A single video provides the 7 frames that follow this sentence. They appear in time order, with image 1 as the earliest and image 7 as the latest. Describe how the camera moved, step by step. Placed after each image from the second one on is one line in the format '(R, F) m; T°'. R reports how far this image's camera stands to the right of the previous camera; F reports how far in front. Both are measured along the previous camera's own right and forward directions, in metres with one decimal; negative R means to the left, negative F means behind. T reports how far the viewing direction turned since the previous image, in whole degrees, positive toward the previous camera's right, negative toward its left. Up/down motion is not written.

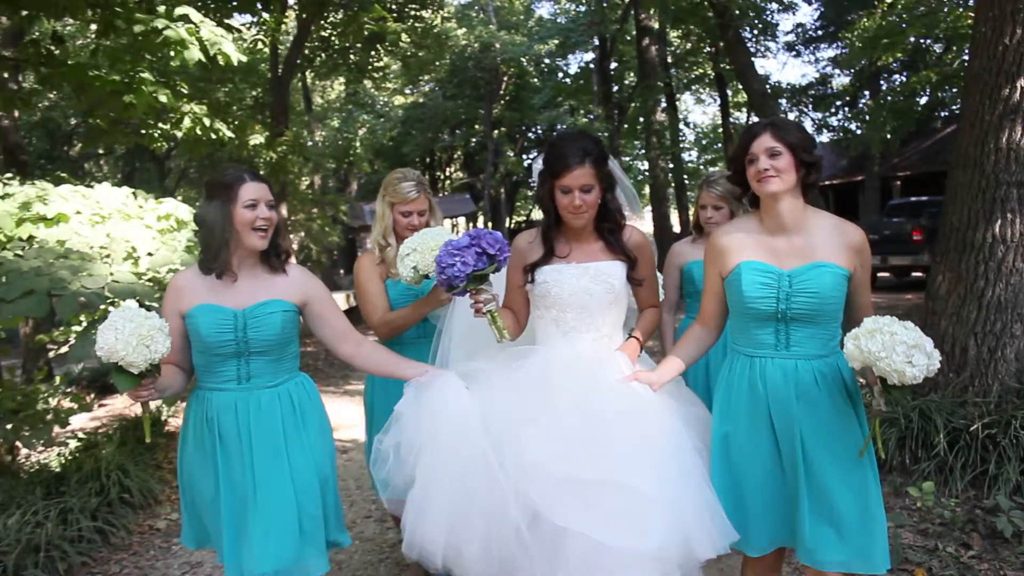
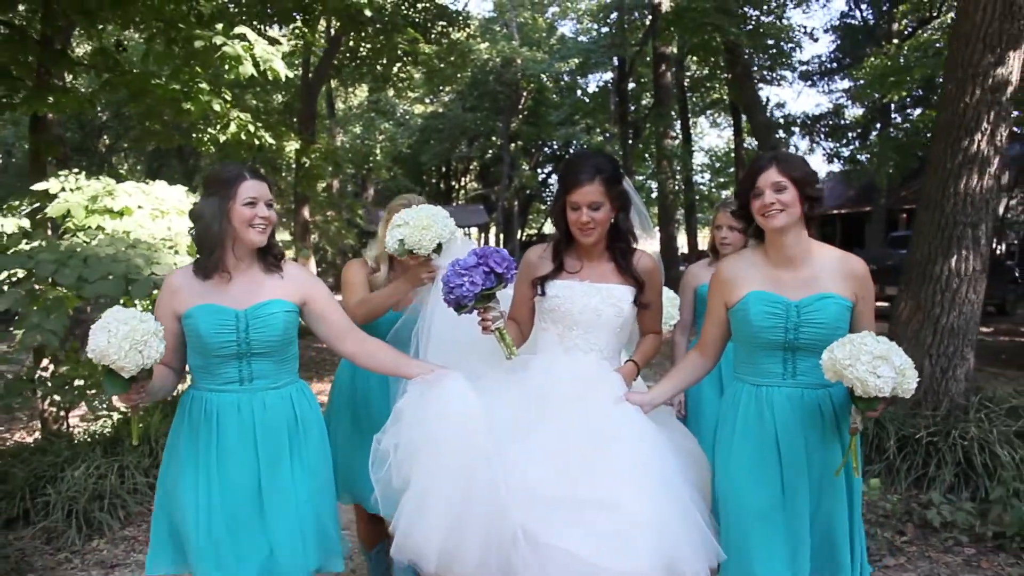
(0.0, -0.6) m; -1°
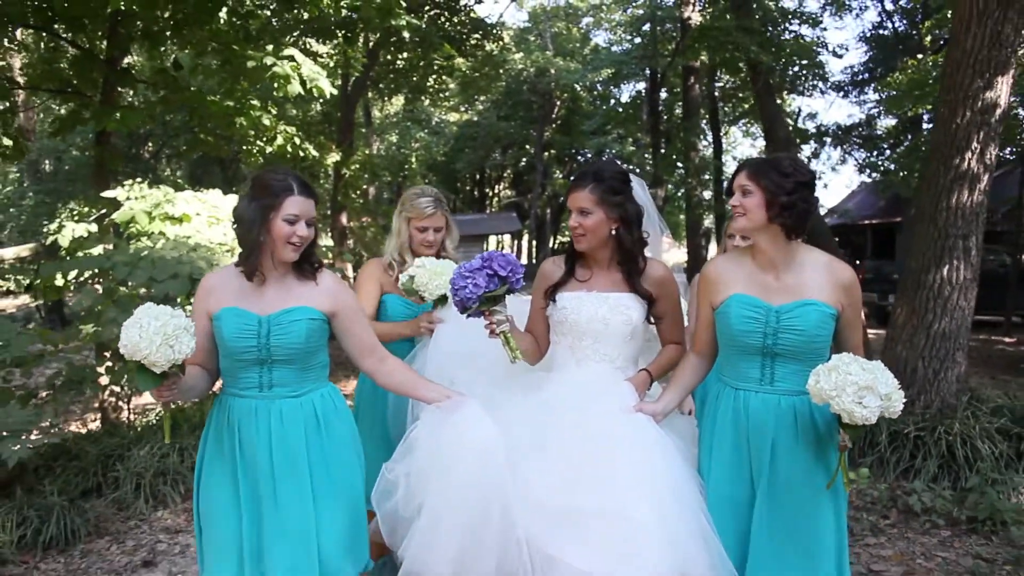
(+0.1, -0.5) m; -2°
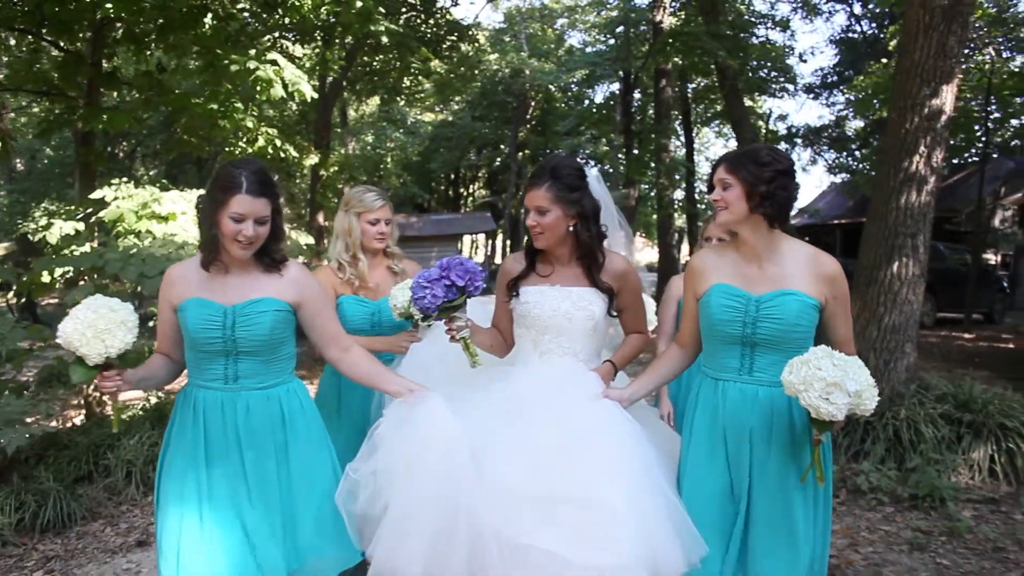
(0.0, -0.3) m; +1°
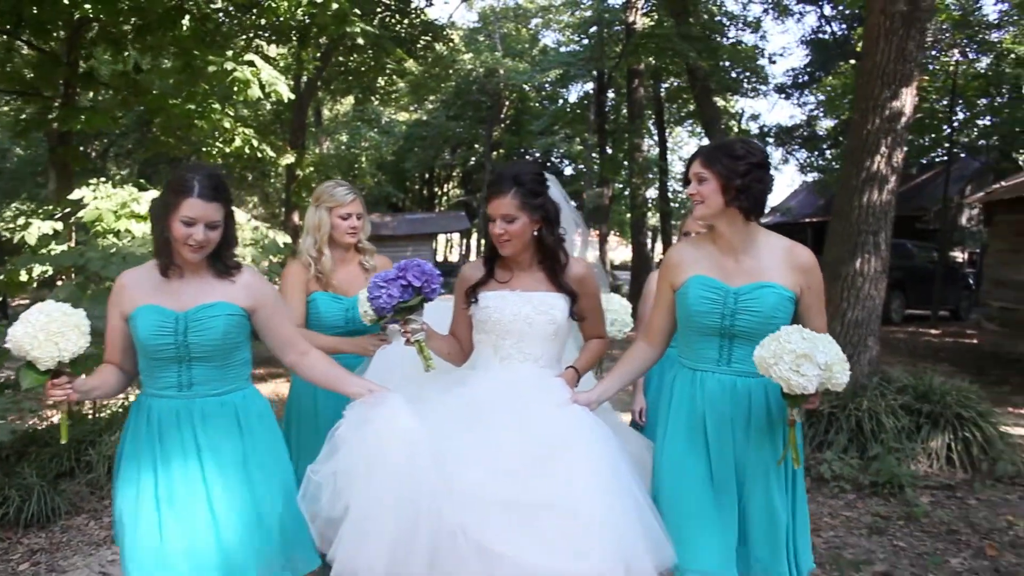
(0.0, -0.1) m; +1°
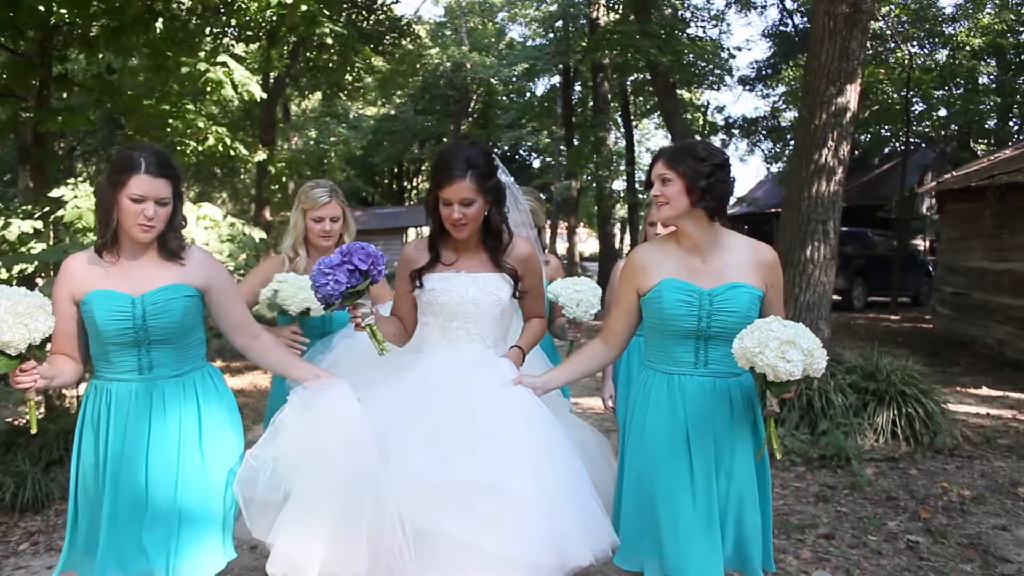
(0.0, -0.3) m; +2°
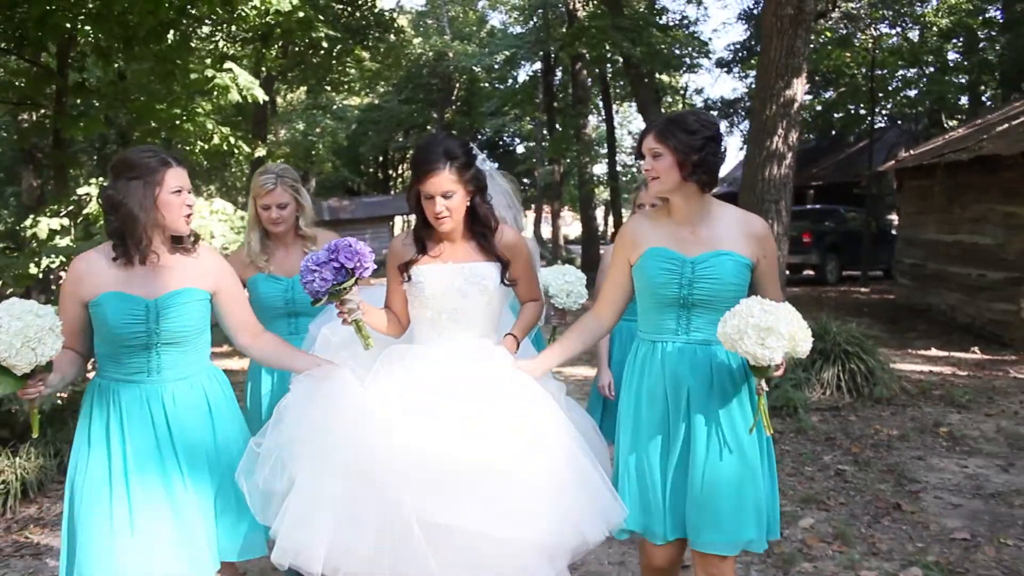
(0.0, -0.7) m; +1°
